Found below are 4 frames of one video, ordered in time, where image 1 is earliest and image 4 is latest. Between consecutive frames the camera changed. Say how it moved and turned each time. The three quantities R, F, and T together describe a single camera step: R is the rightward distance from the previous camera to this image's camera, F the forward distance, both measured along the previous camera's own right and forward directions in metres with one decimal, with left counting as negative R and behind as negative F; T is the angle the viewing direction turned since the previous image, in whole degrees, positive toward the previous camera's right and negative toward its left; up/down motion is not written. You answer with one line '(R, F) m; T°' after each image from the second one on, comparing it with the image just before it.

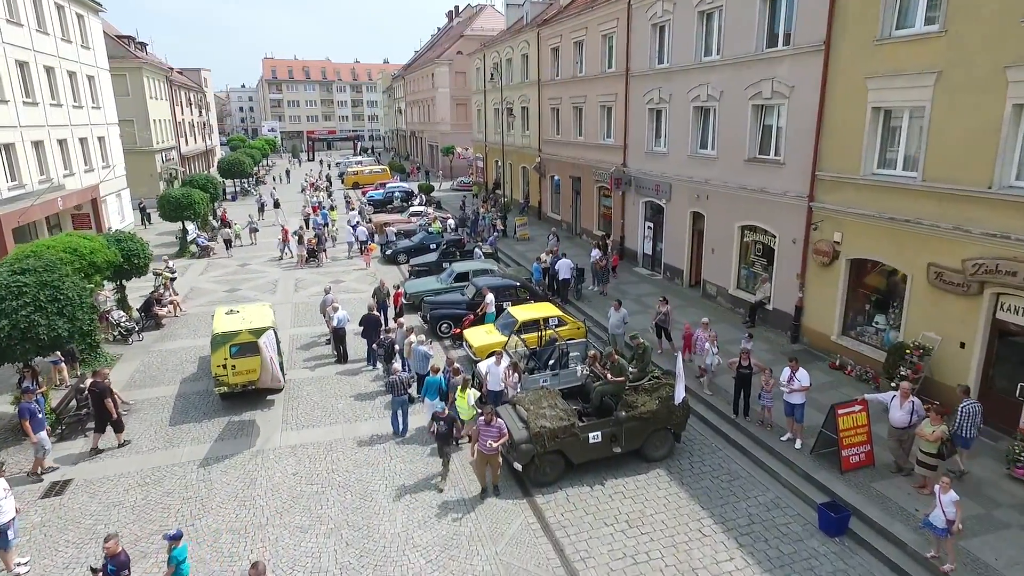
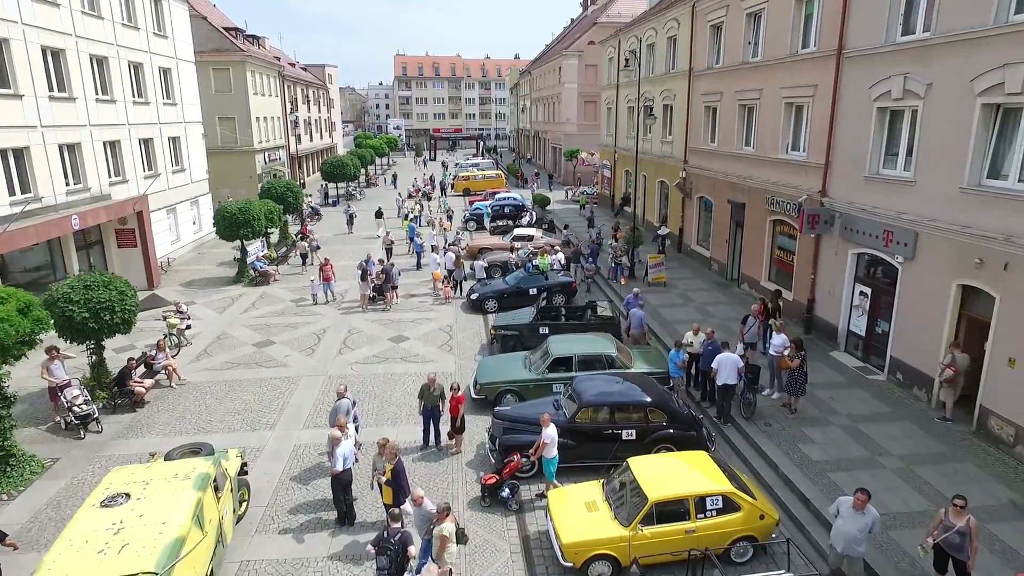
(-0.2, +6.8) m; -11°
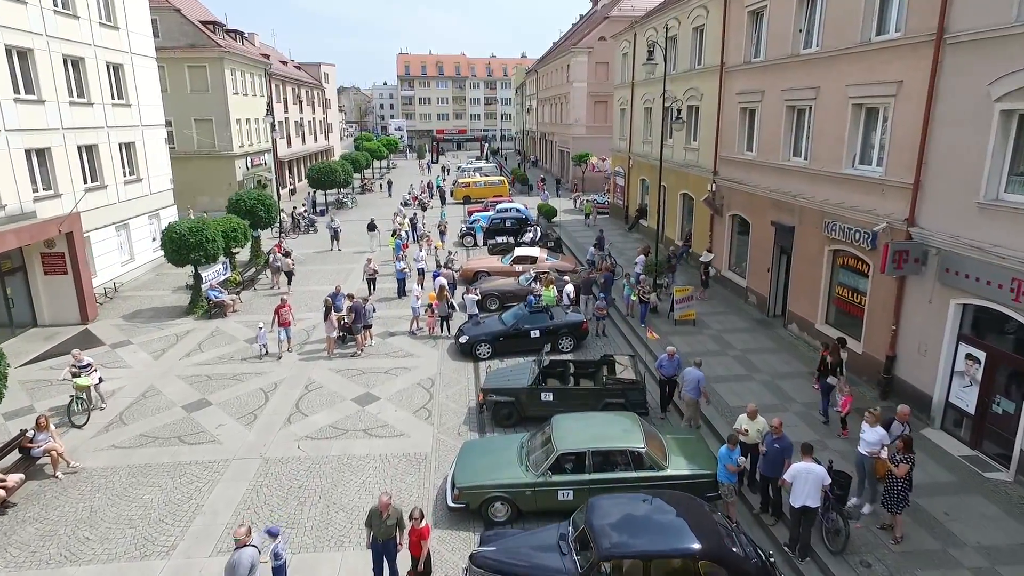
(+0.2, +3.5) m; -1°
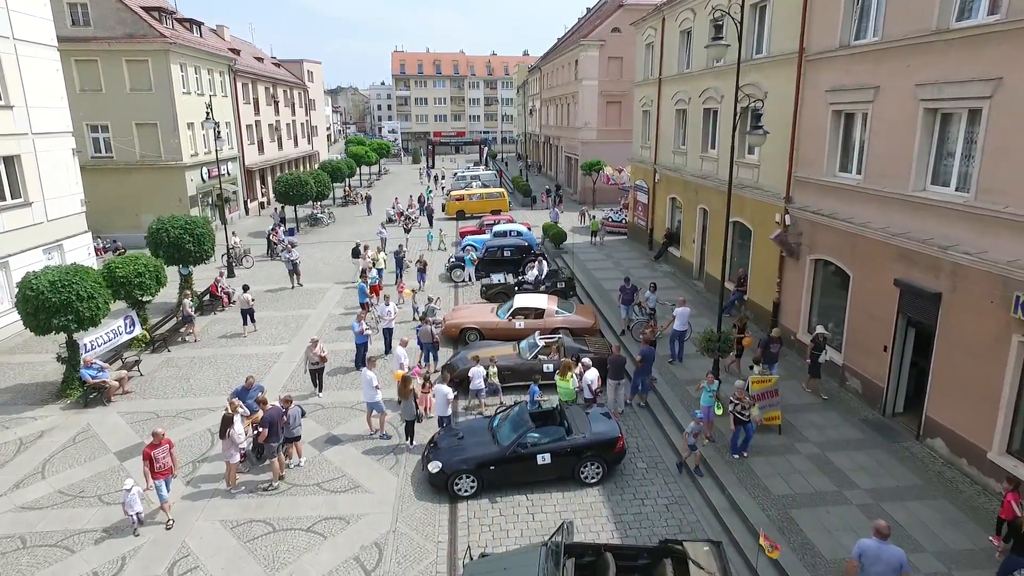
(+0.1, +5.6) m; 0°
